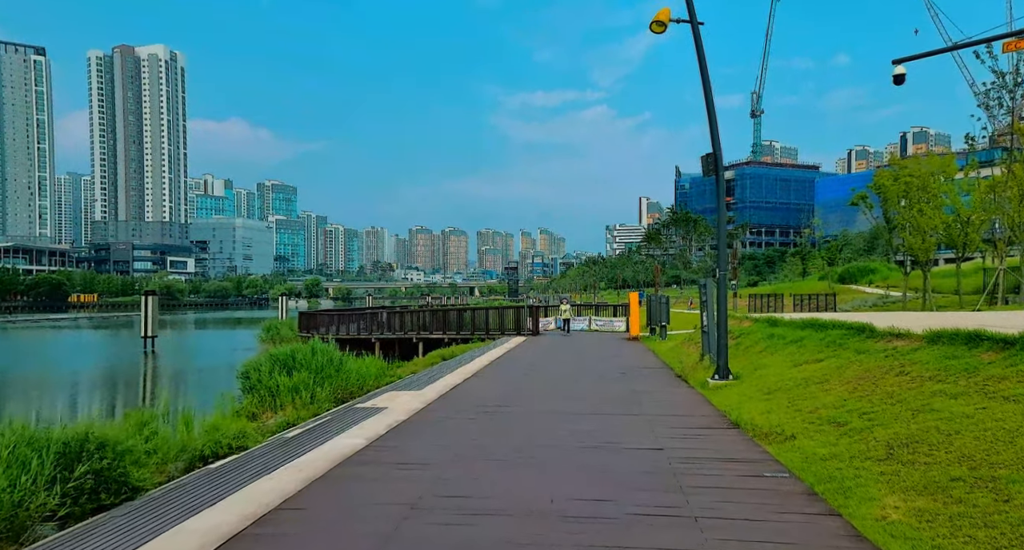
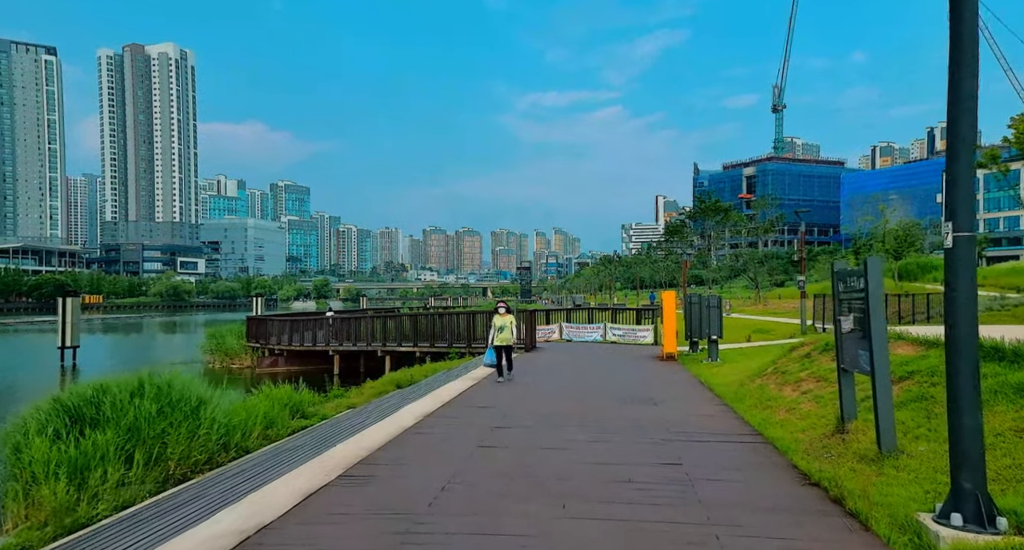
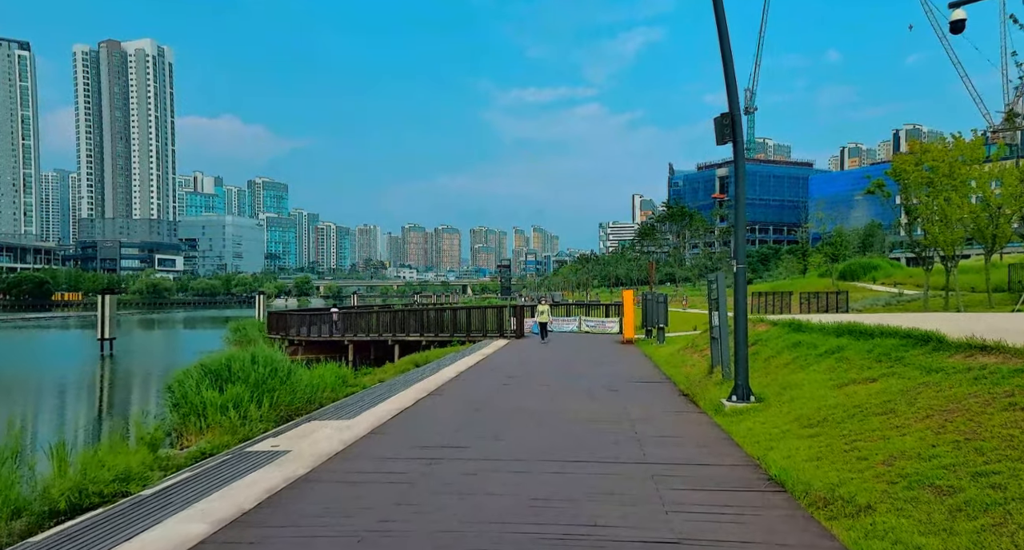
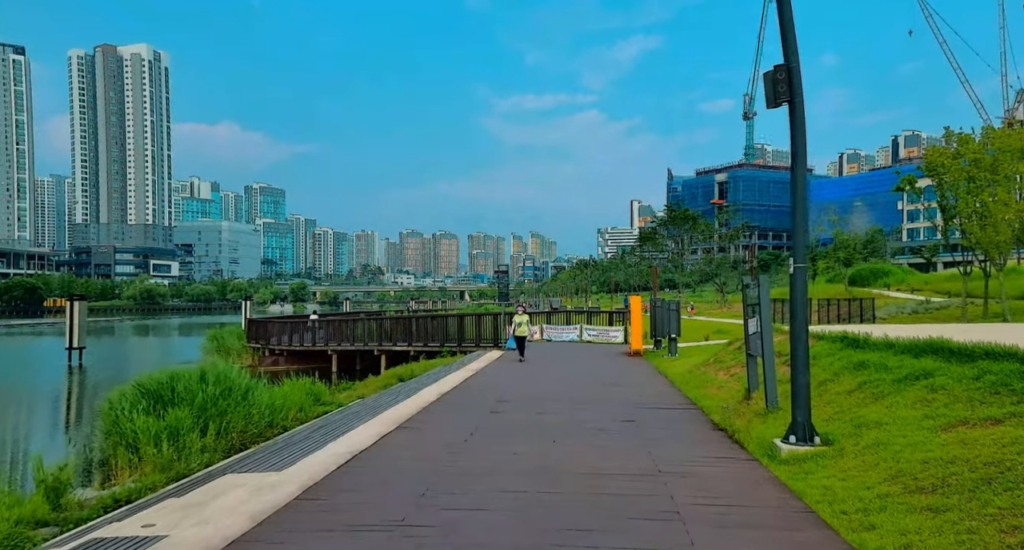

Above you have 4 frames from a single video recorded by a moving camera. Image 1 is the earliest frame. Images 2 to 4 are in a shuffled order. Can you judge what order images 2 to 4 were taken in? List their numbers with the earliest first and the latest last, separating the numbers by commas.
3, 4, 2
